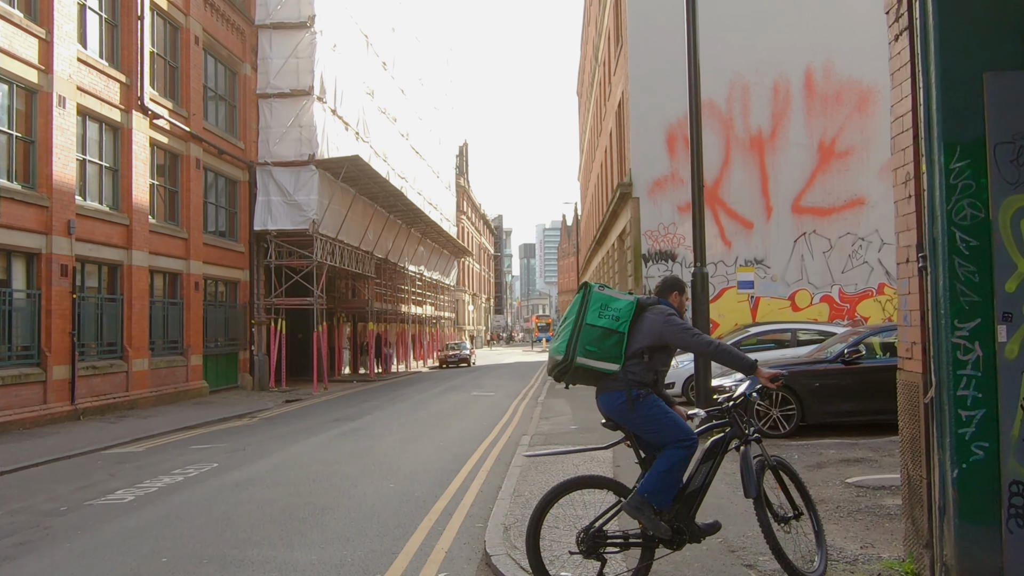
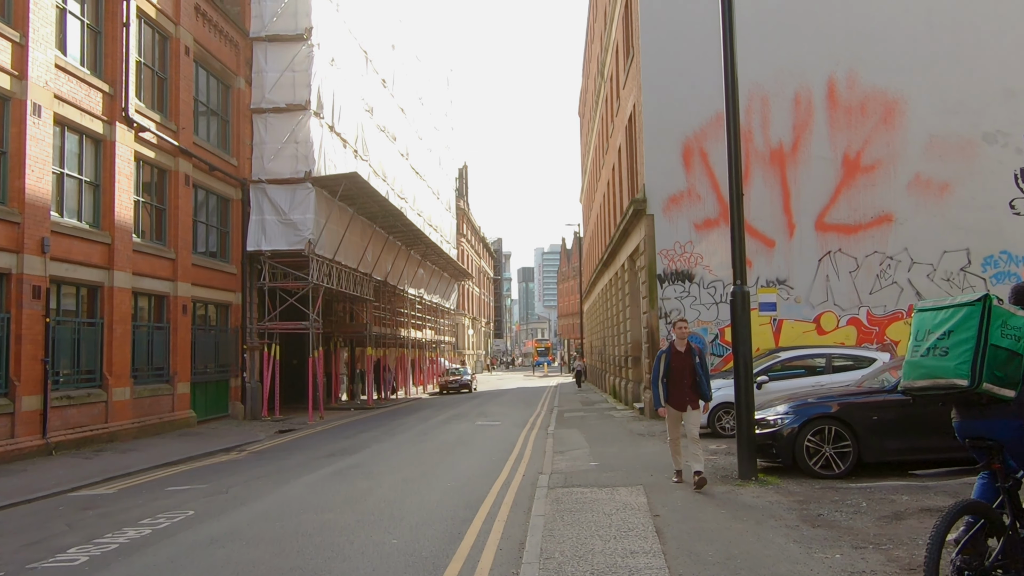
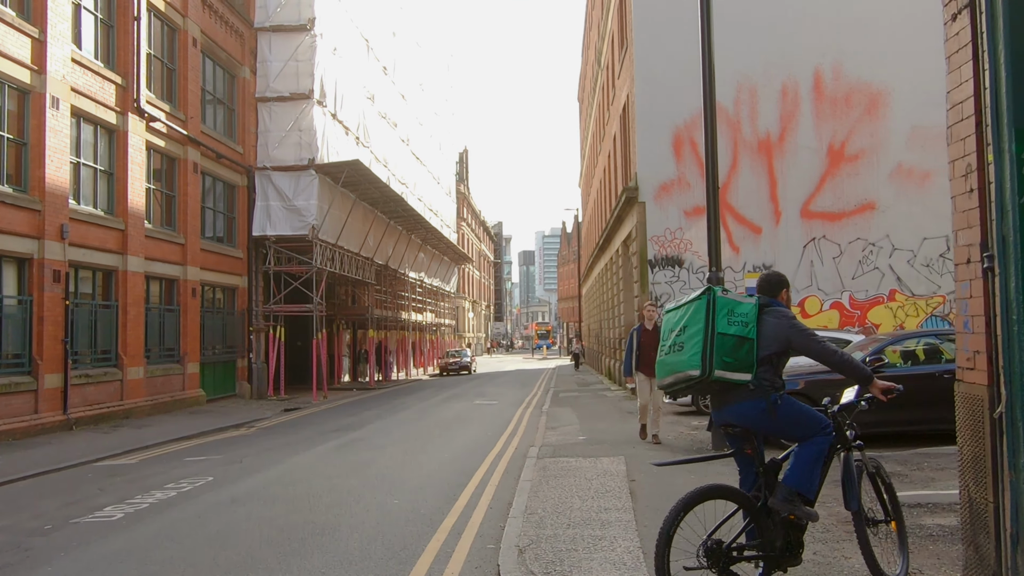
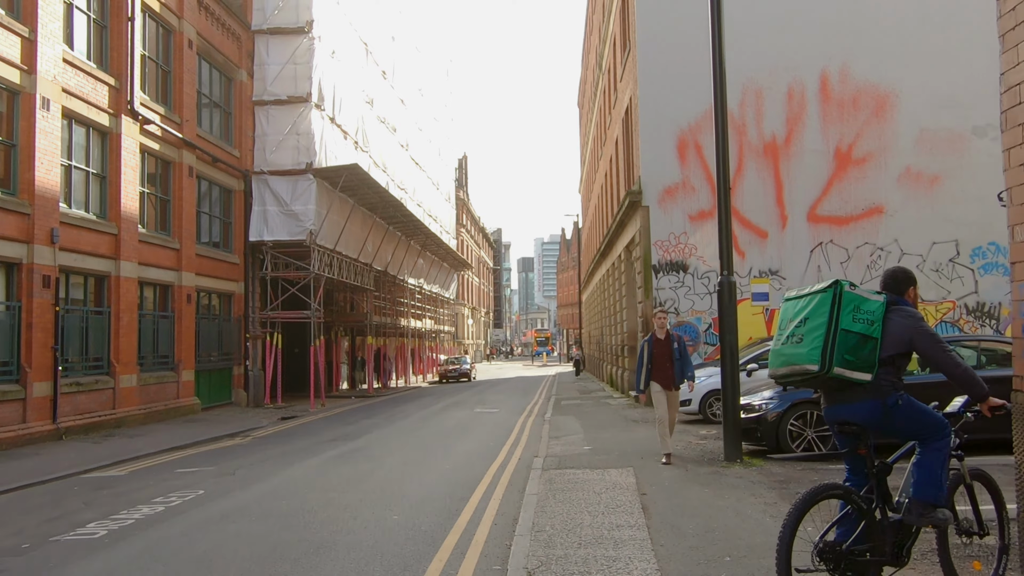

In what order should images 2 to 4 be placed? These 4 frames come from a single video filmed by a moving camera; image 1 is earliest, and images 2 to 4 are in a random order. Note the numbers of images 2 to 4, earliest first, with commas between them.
3, 4, 2
